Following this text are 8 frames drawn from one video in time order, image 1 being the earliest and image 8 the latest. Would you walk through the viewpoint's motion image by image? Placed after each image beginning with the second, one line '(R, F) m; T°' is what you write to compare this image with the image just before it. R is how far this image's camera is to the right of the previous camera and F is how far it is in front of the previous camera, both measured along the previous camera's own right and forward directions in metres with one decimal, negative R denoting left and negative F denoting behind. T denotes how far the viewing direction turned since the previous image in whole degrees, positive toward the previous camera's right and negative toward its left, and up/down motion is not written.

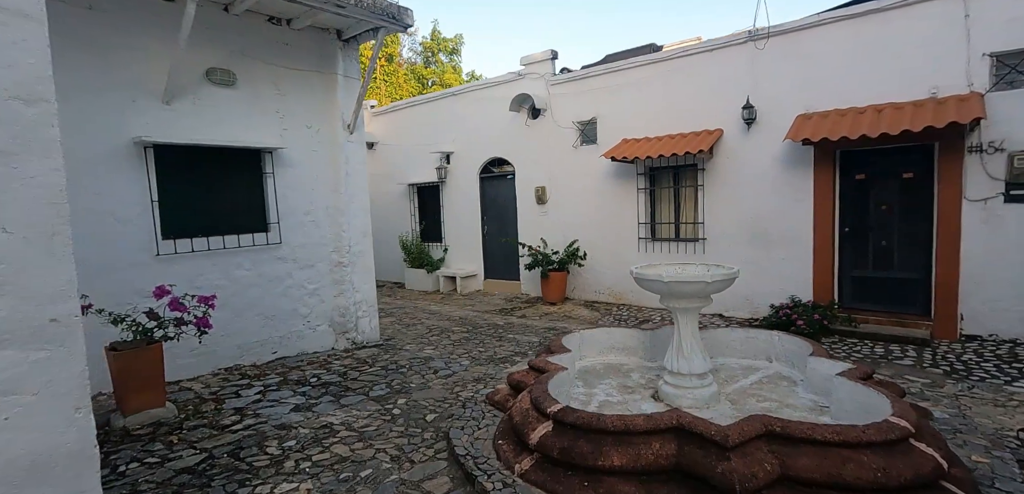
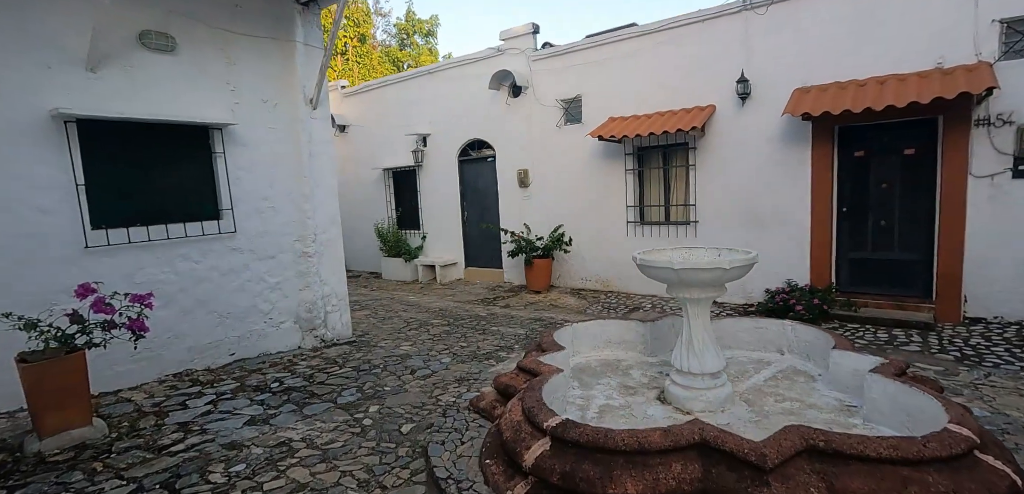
(0.0, +0.4) m; +2°
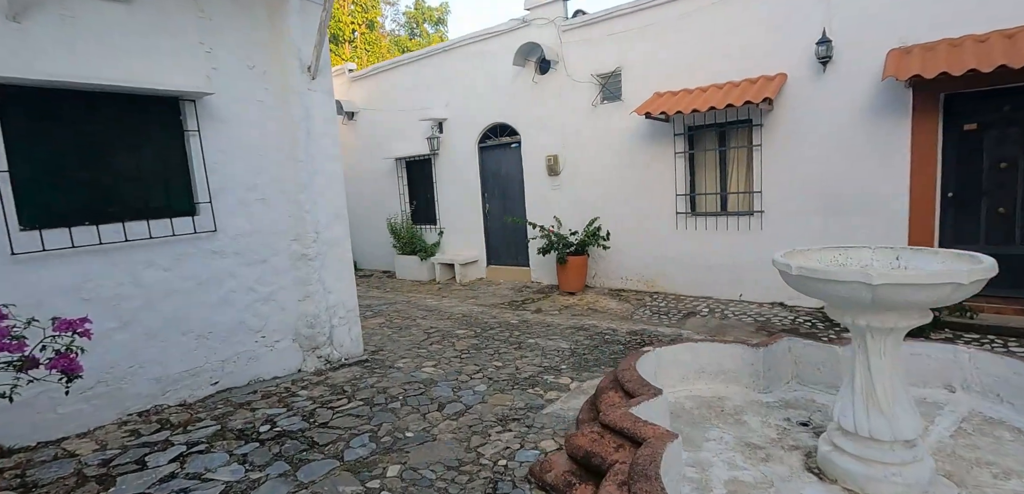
(-0.3, +0.9) m; -1°
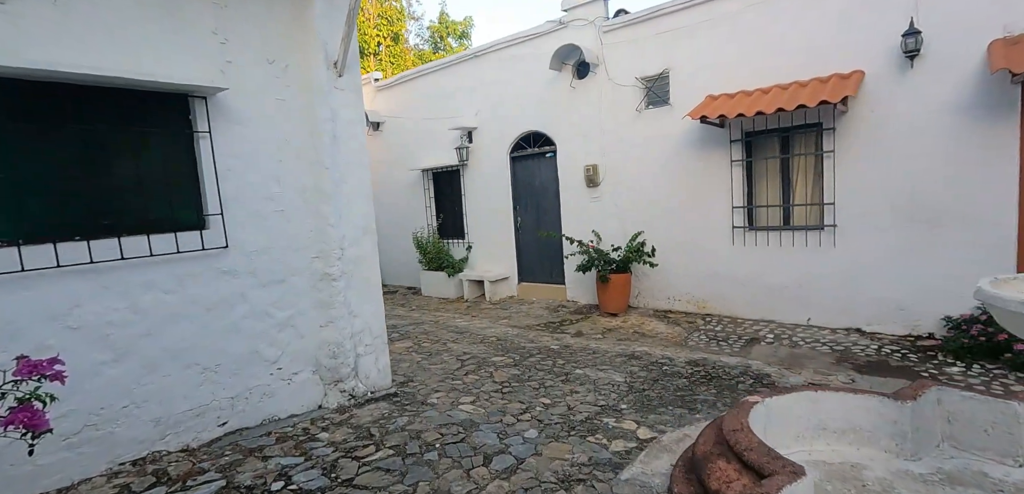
(-0.2, +0.5) m; -2°
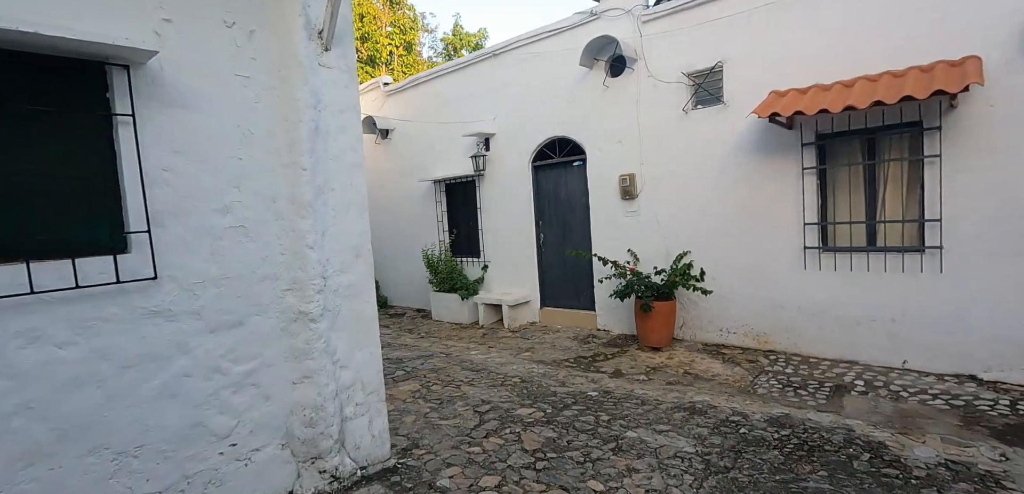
(-0.1, +0.9) m; -1°
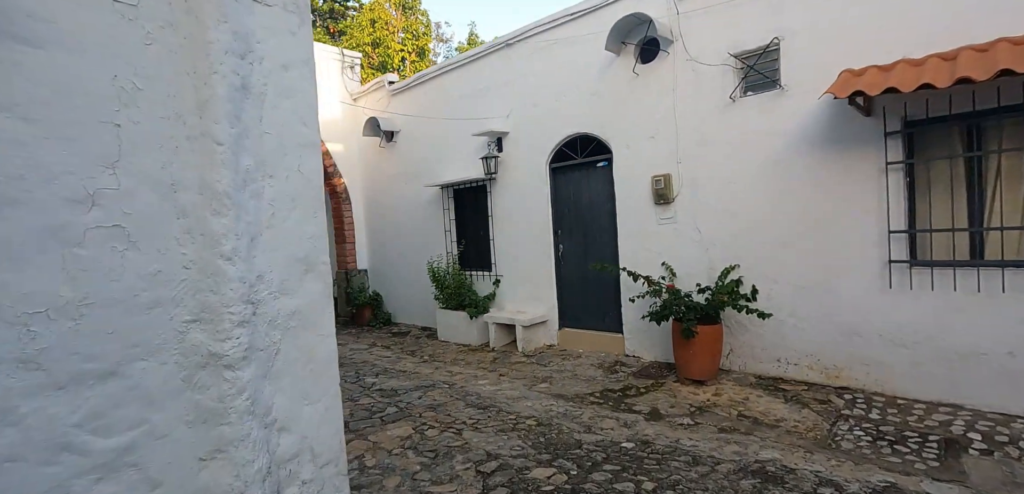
(0.0, +0.8) m; -2°
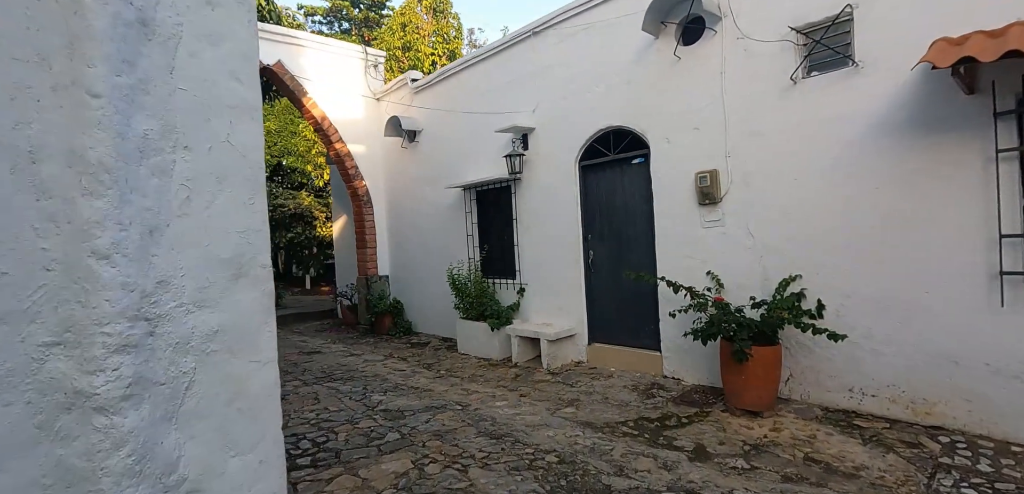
(+0.1, +0.5) m; -4°
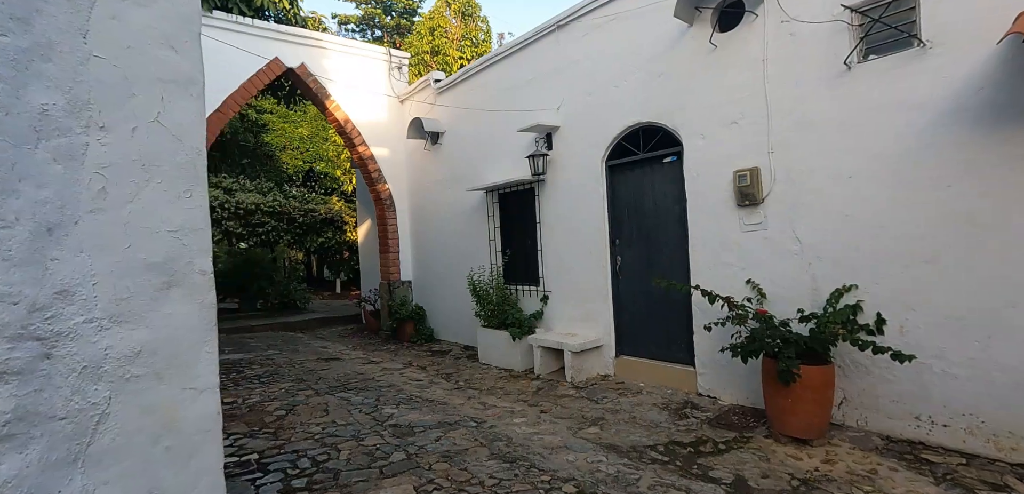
(+0.1, +0.3) m; -4°
